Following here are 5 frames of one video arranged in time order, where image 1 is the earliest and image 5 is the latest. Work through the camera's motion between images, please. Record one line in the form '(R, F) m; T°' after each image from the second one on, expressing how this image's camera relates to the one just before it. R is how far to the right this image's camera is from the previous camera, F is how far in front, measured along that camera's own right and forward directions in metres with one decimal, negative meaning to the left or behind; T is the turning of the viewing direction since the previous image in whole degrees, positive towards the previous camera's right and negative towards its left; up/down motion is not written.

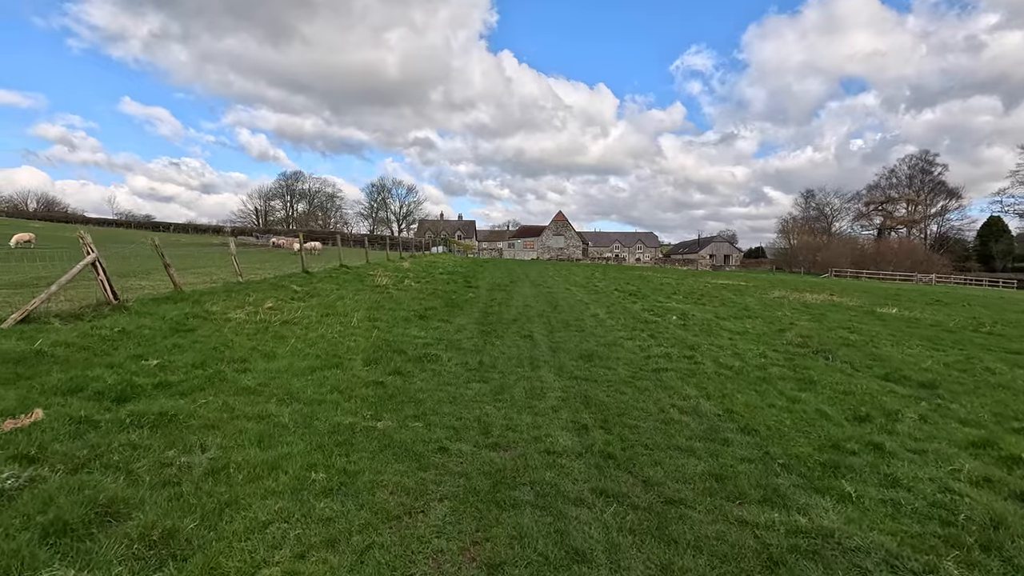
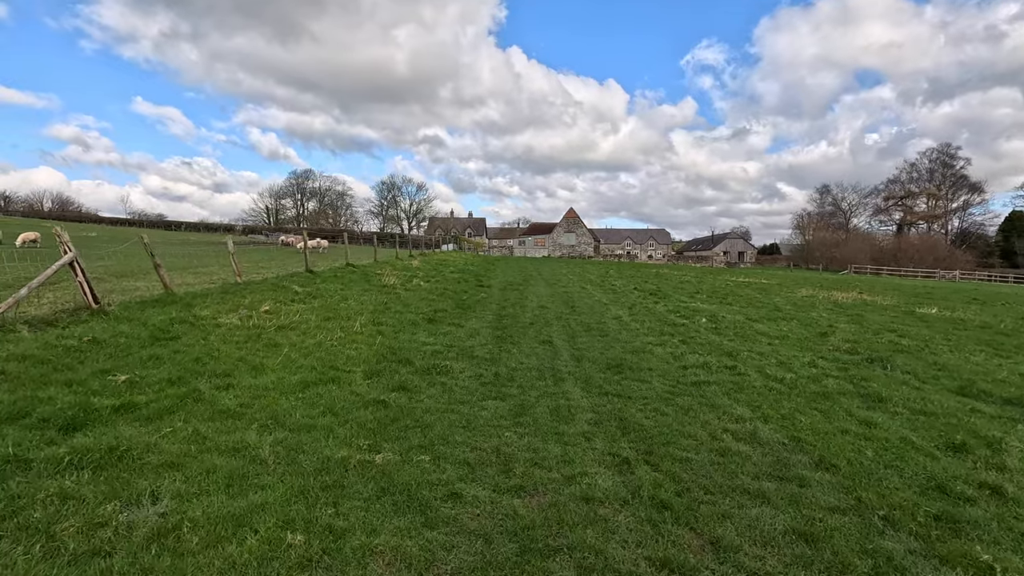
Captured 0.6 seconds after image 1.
(-0.1, +1.0) m; -1°
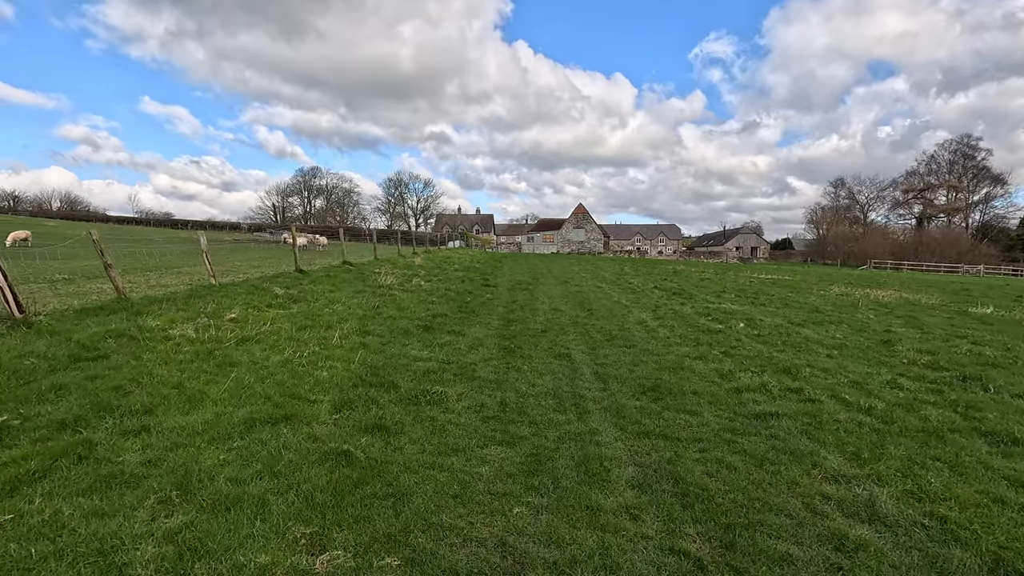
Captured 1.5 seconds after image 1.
(0.0, +1.7) m; -1°
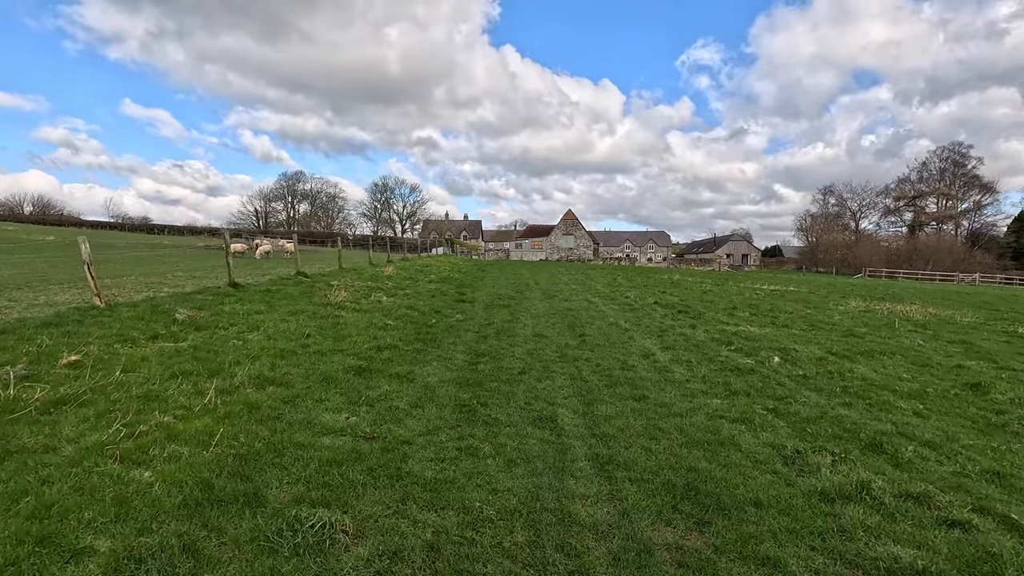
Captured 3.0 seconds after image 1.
(+0.3, +2.7) m; +1°
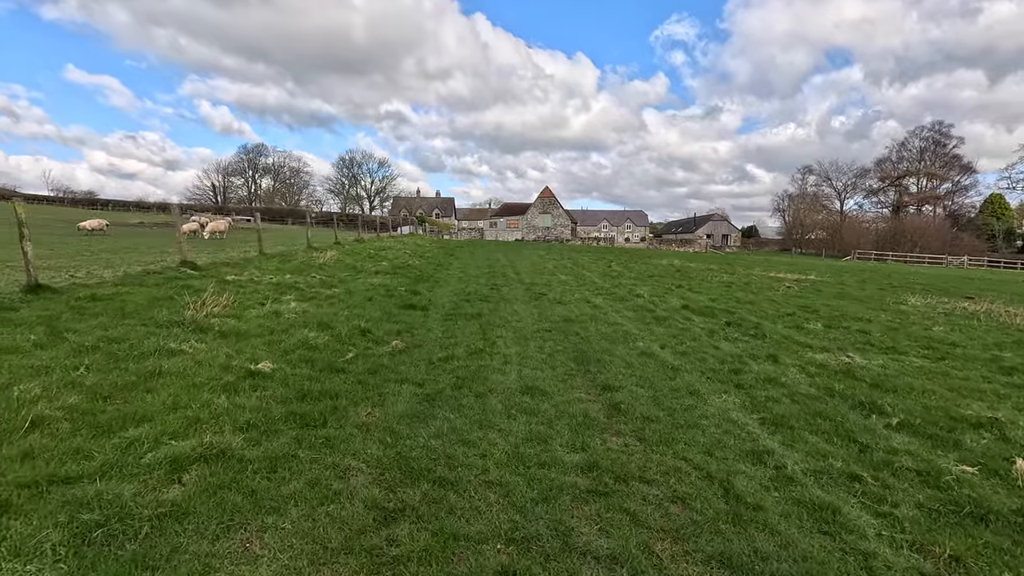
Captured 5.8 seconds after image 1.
(0.0, +5.0) m; +3°
